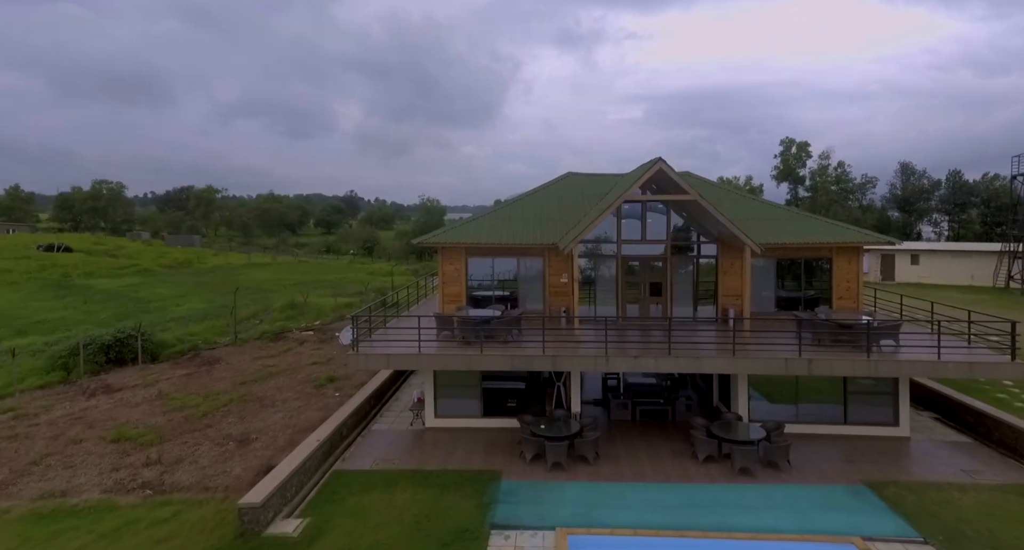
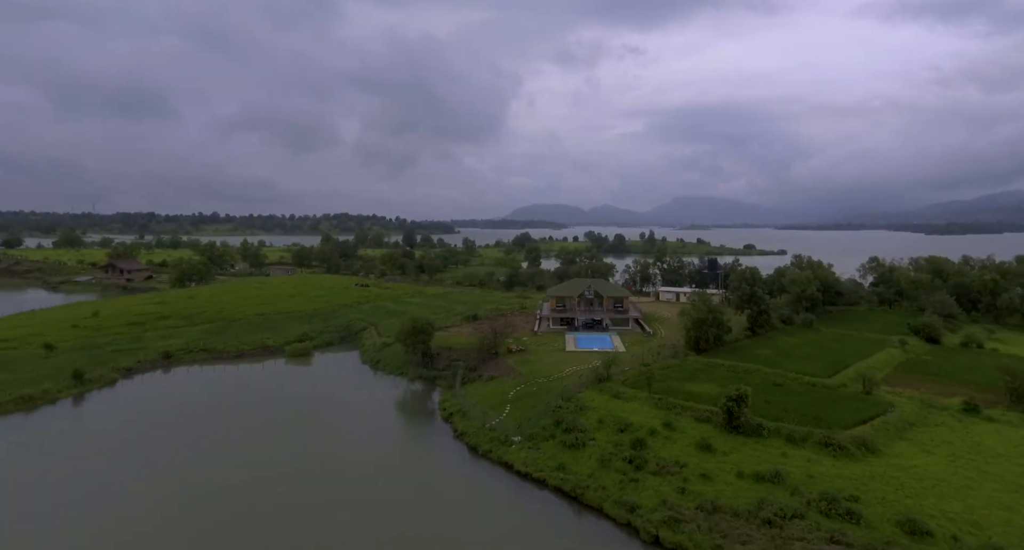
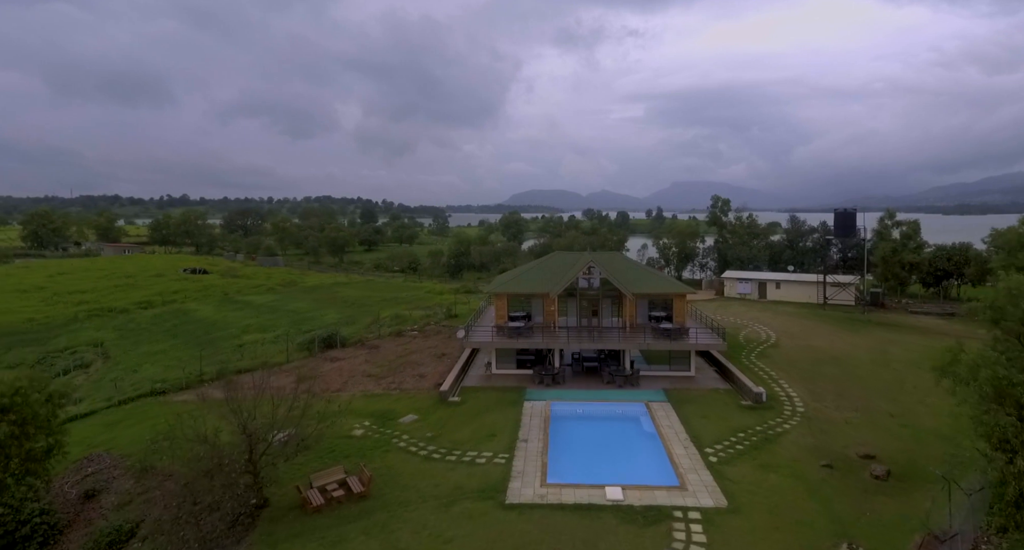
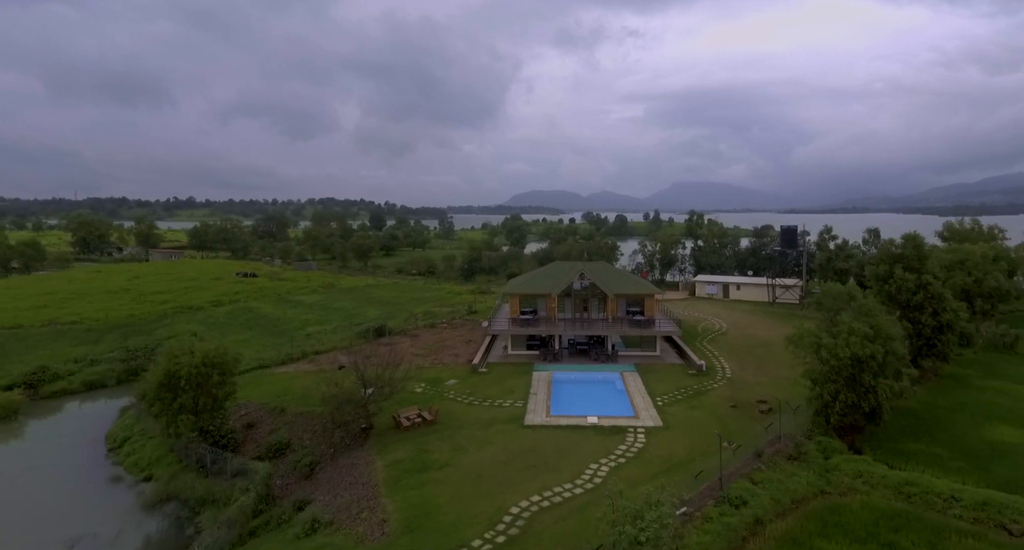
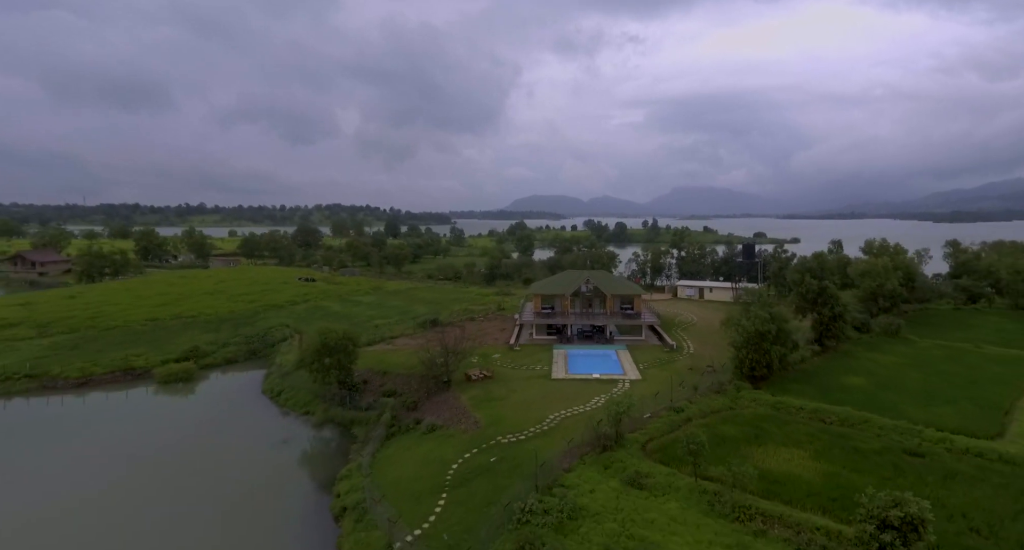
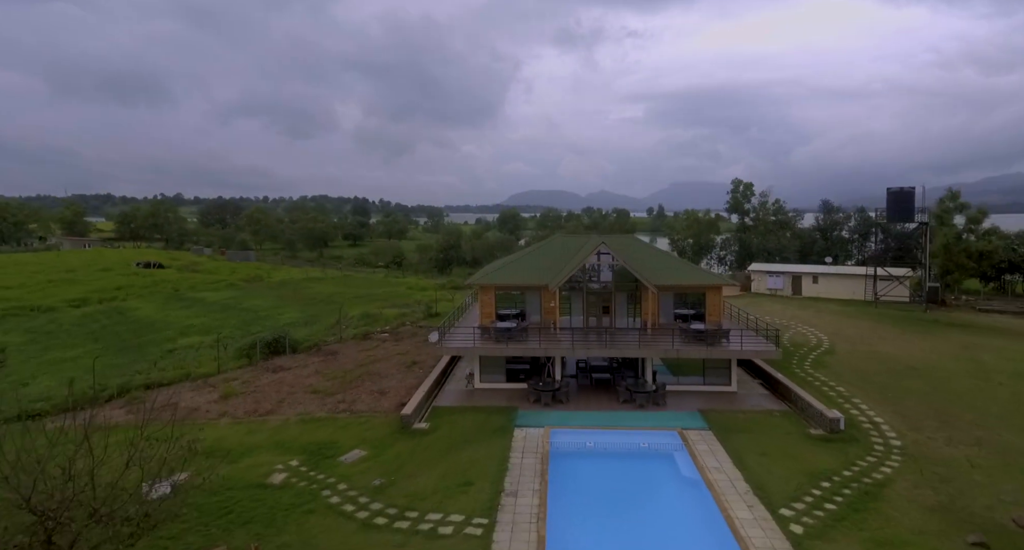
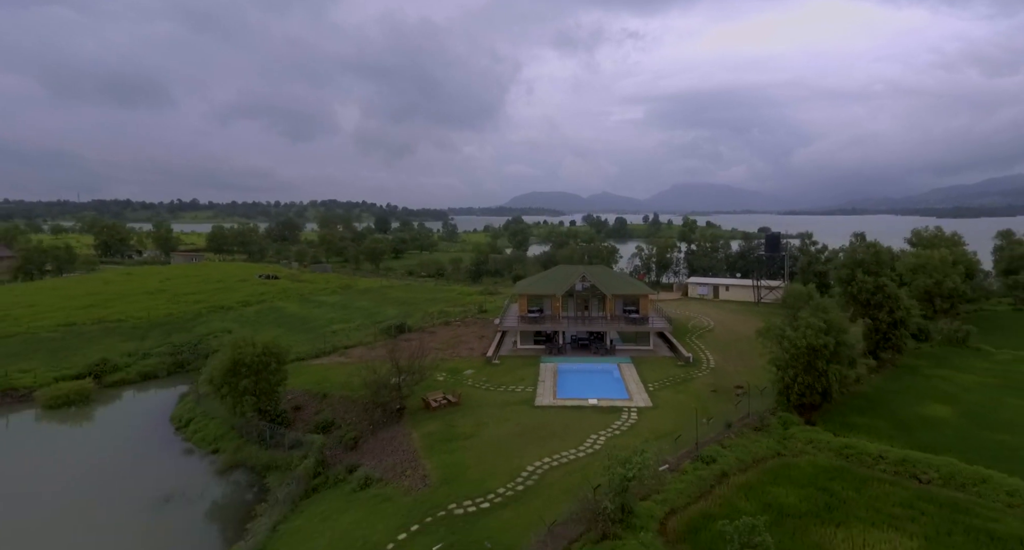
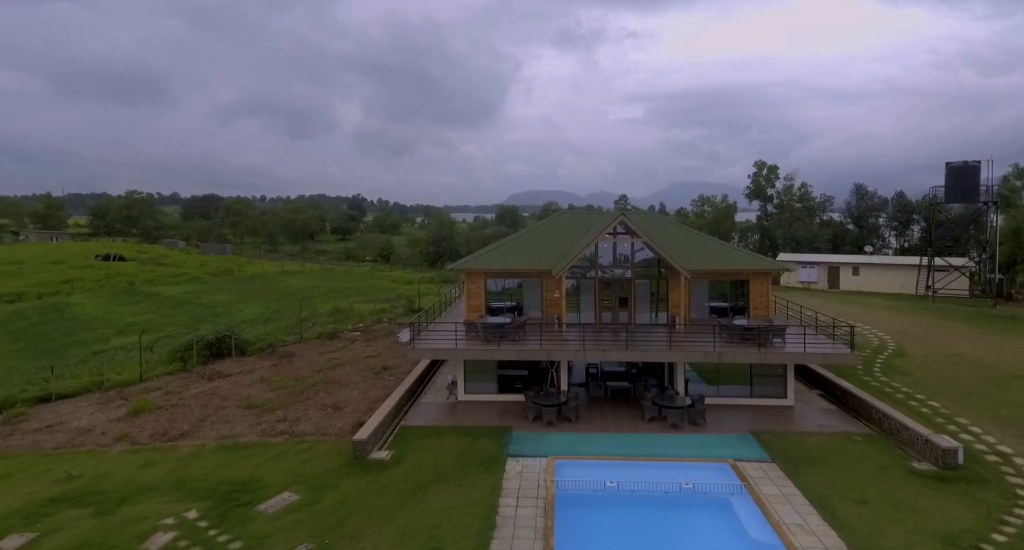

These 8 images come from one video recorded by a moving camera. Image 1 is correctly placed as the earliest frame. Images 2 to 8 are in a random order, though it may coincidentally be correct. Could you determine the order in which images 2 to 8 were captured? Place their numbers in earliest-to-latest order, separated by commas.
8, 6, 3, 4, 7, 5, 2
